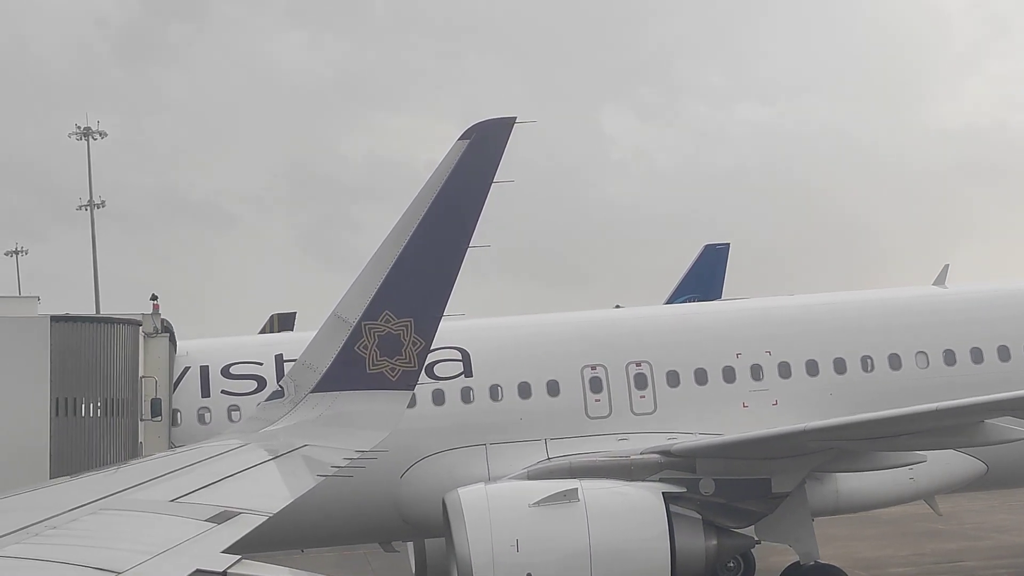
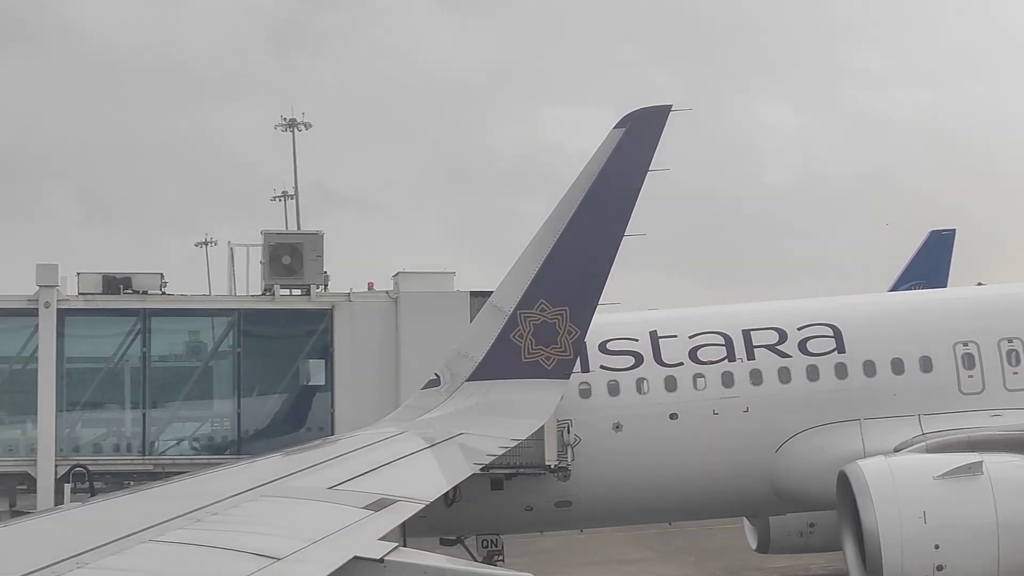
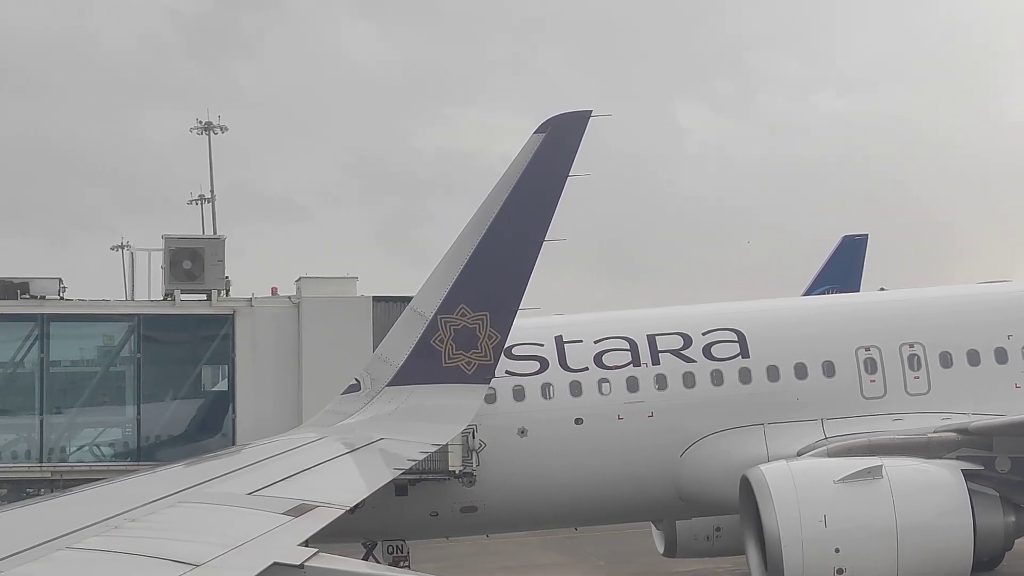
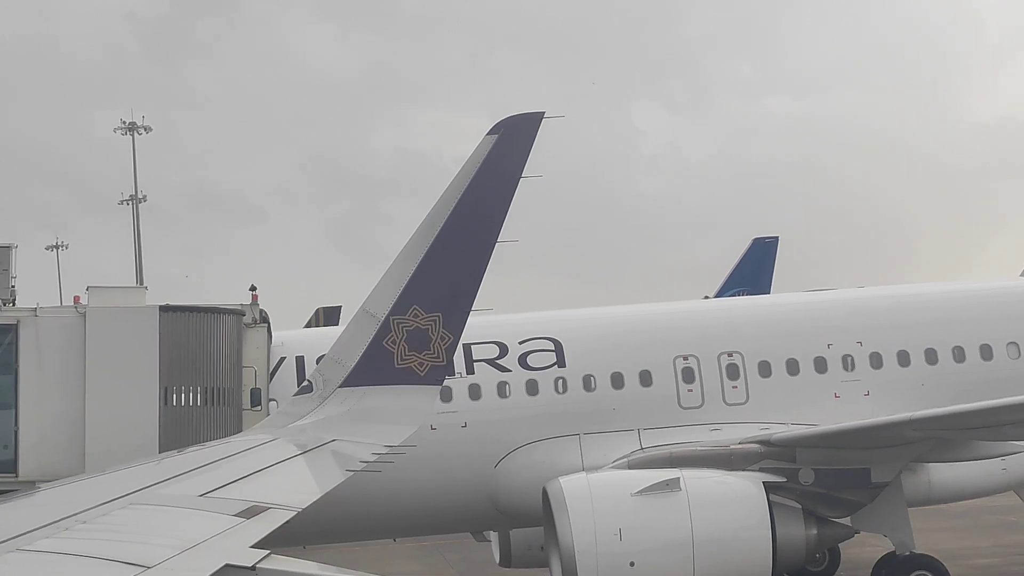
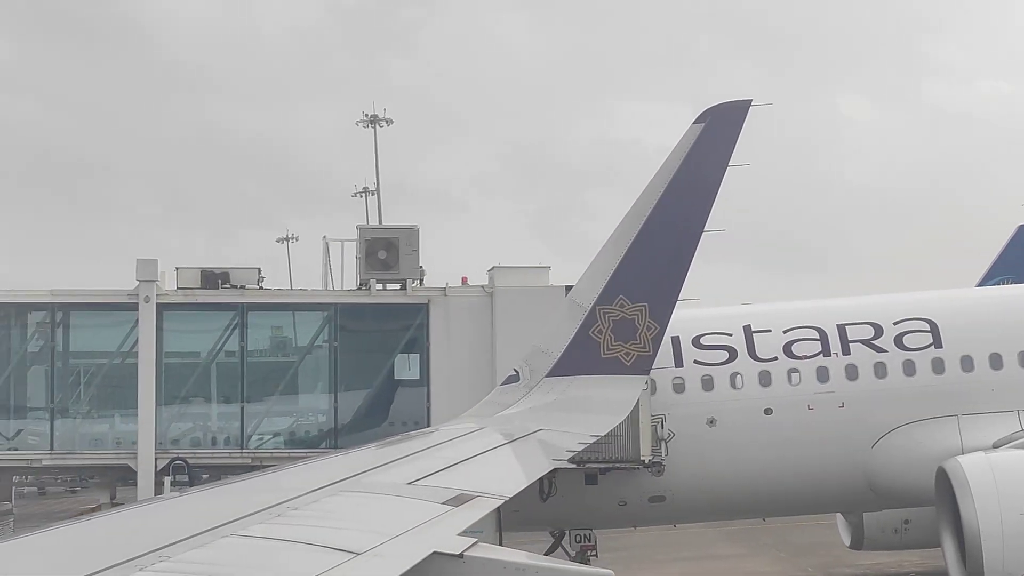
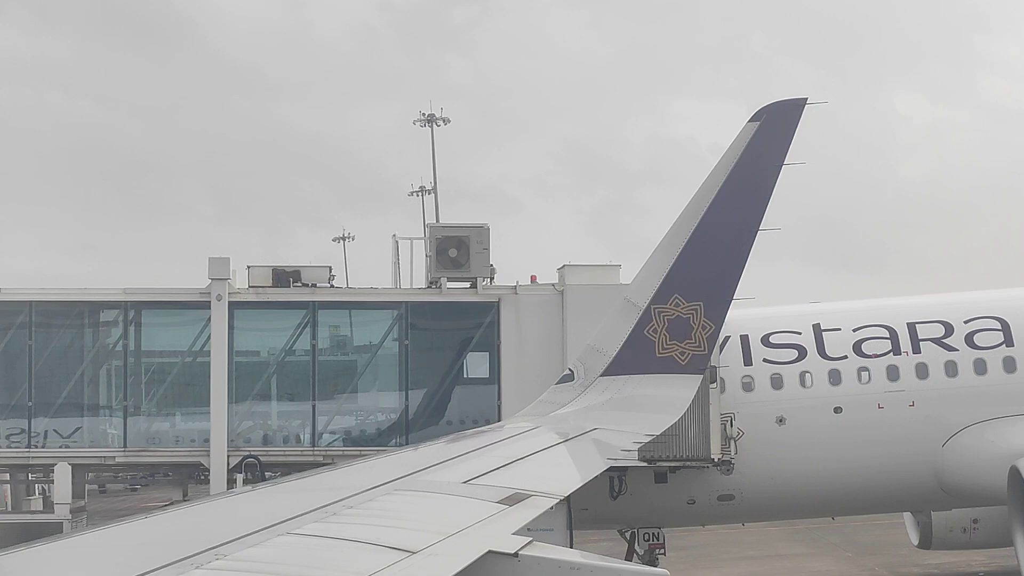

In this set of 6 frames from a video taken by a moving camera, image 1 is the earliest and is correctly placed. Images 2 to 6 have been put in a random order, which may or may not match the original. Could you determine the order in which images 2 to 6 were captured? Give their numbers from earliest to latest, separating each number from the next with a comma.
4, 3, 2, 5, 6
